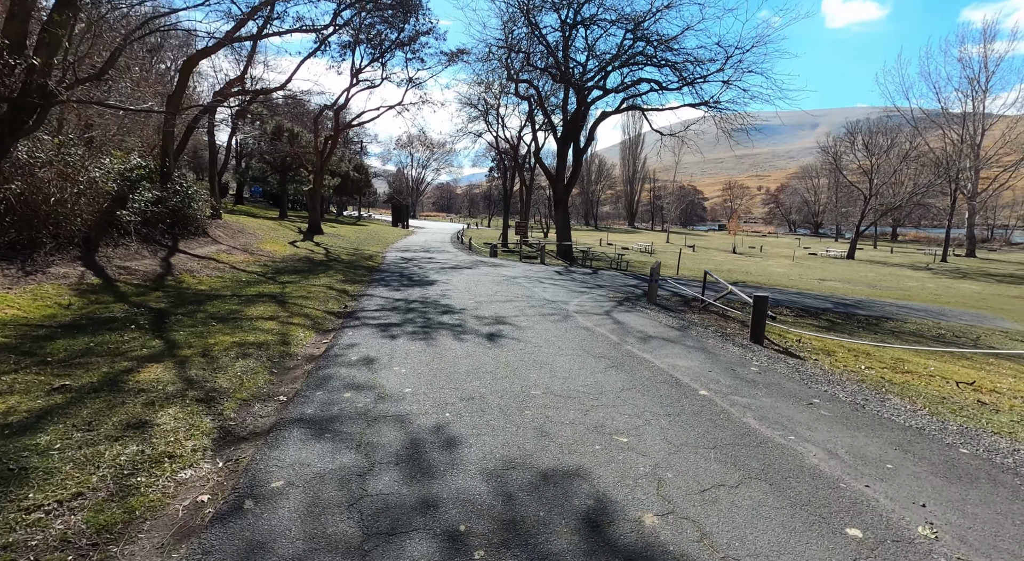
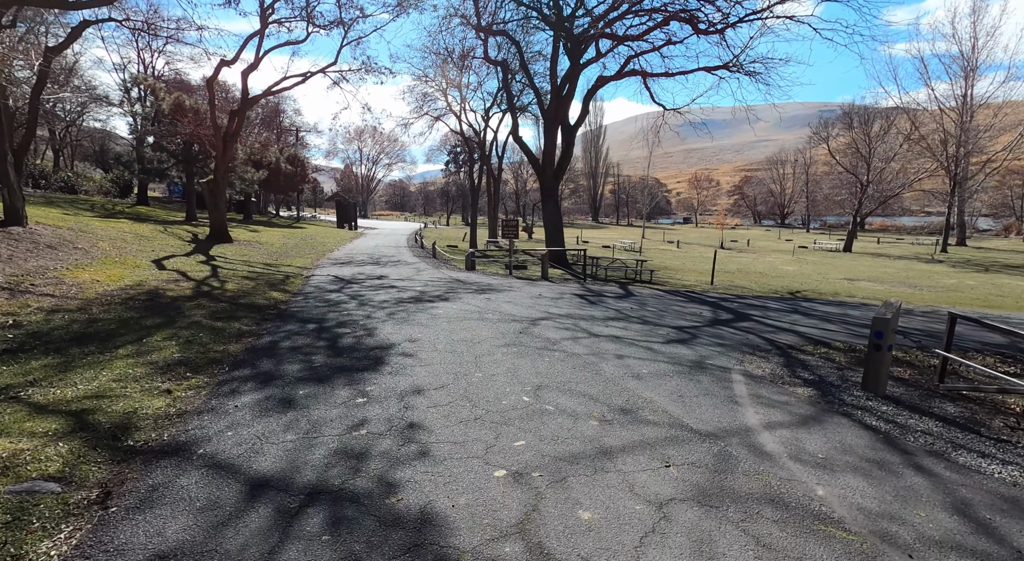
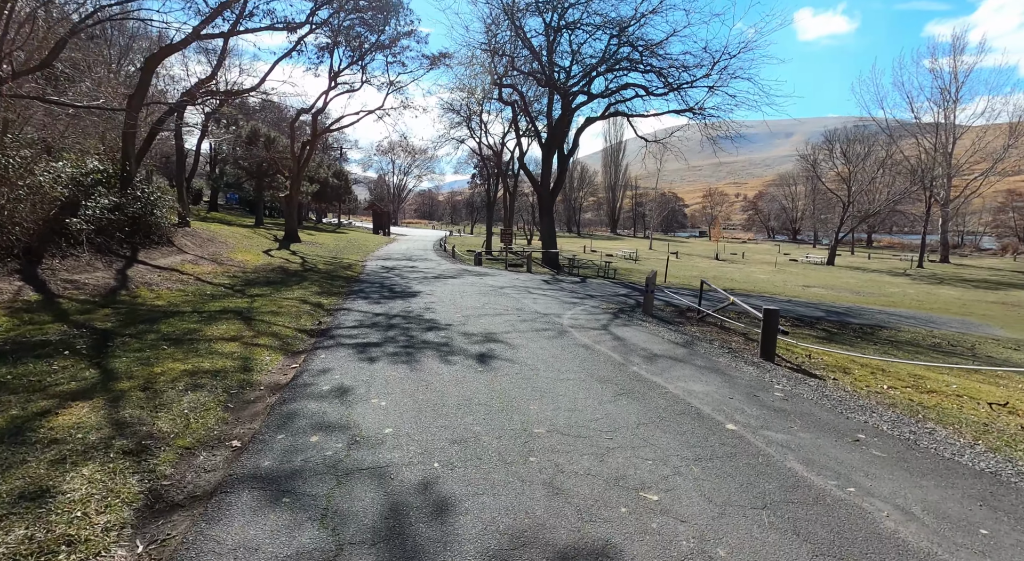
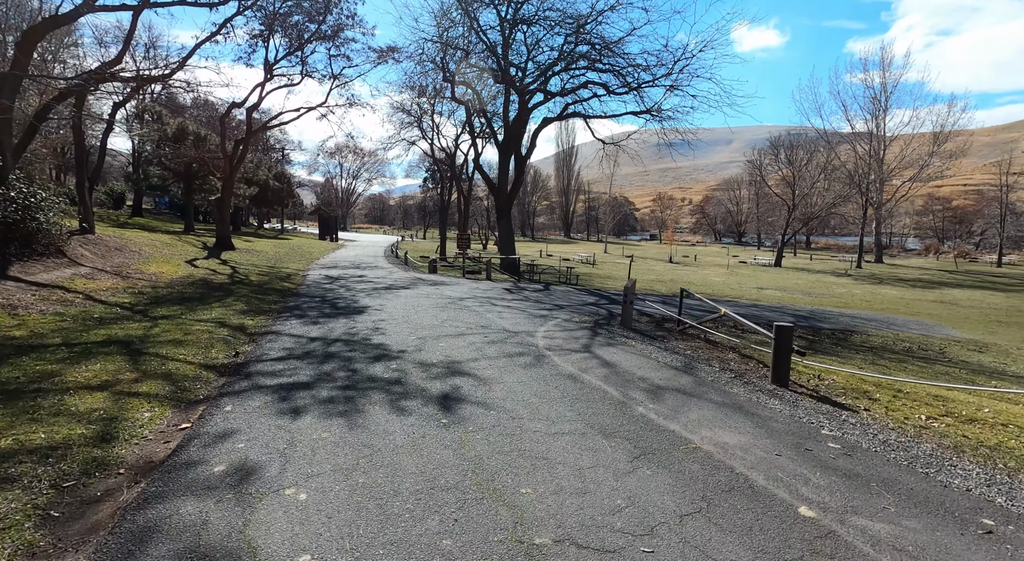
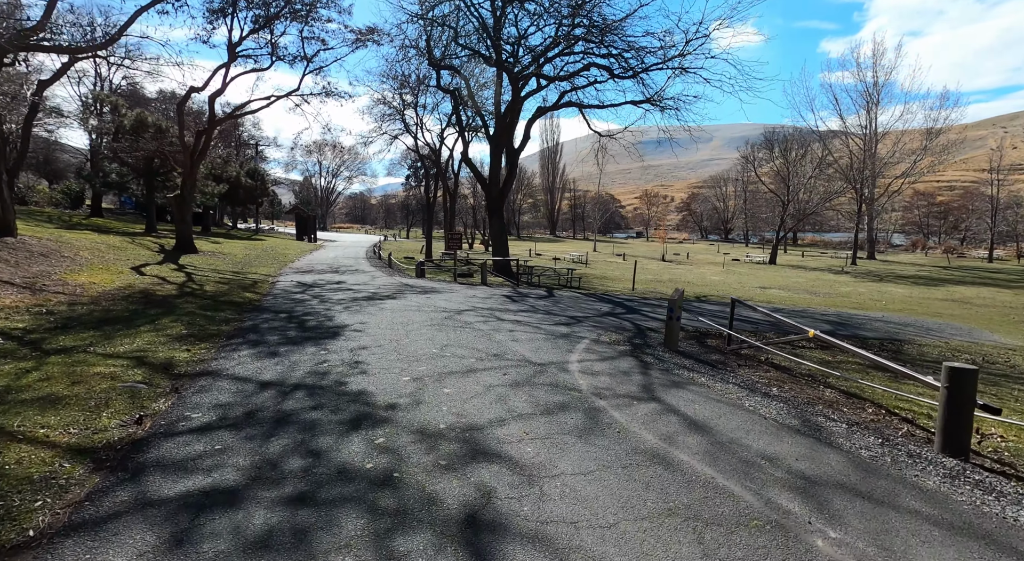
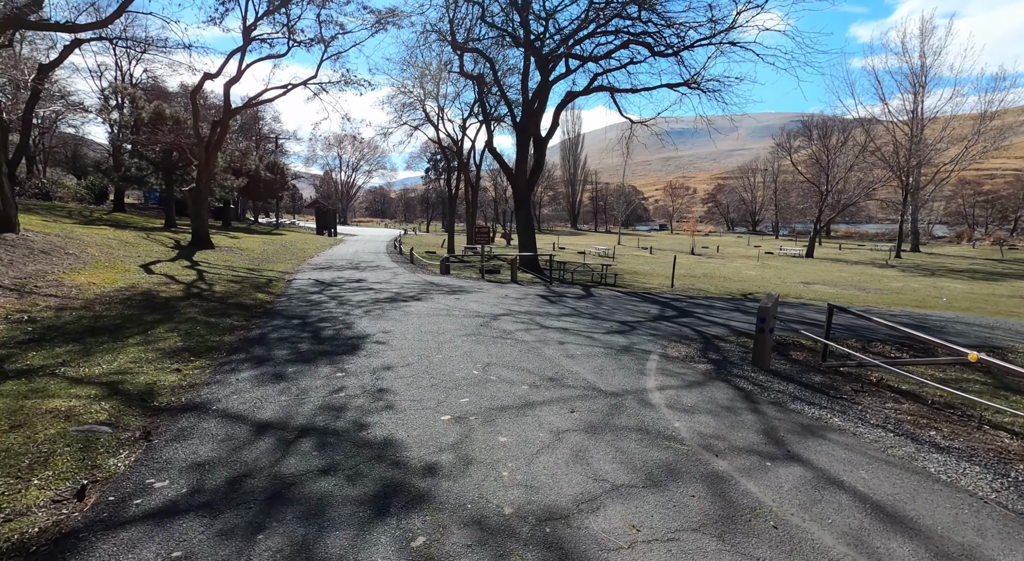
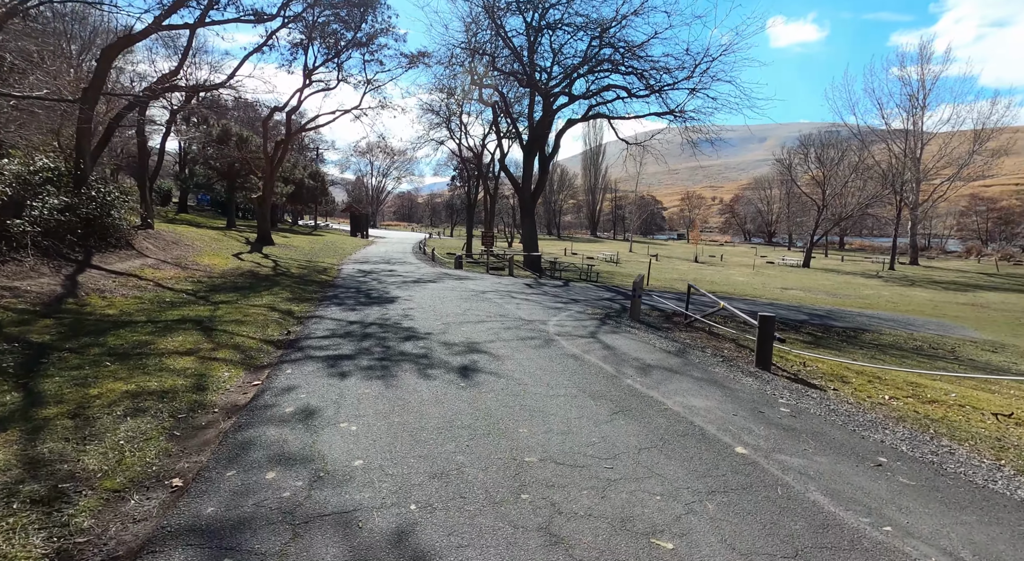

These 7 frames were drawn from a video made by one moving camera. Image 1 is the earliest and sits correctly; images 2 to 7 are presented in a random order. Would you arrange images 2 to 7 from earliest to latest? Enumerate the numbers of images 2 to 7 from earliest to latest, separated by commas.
3, 7, 4, 5, 6, 2
